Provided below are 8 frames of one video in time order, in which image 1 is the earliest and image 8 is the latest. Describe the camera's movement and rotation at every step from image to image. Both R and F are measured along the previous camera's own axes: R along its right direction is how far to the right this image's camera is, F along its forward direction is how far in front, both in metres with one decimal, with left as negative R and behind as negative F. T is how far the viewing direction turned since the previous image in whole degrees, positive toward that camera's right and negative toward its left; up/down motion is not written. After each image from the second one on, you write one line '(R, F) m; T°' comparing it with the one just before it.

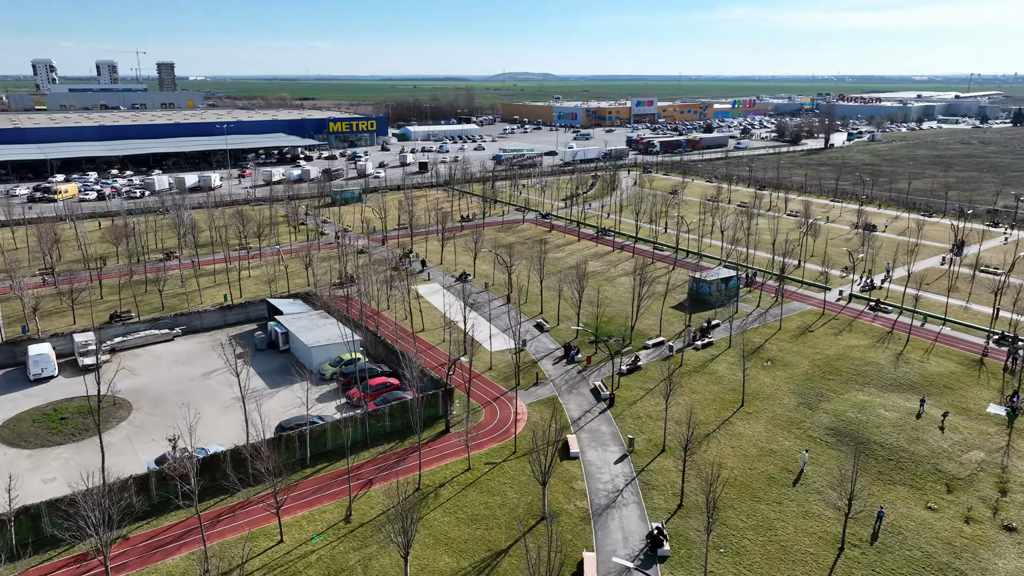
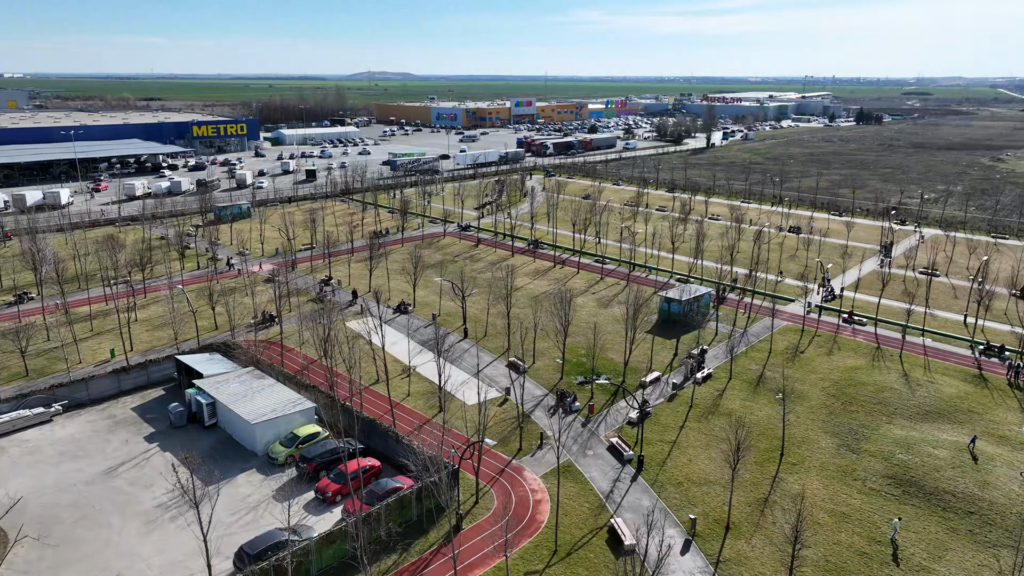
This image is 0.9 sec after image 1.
(-4.4, +6.0) m; +10°
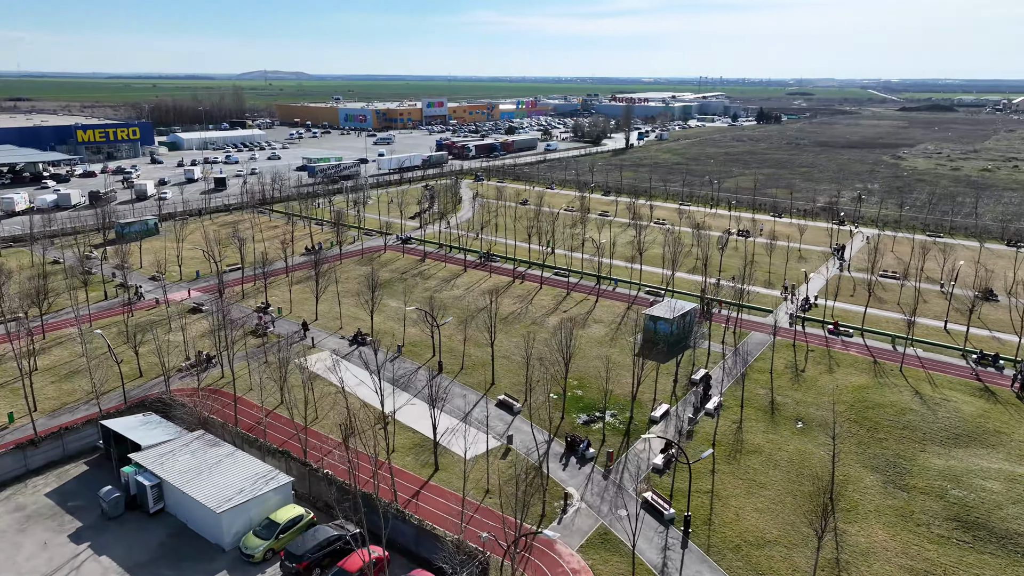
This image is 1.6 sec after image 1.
(-3.3, +4.2) m; +7°
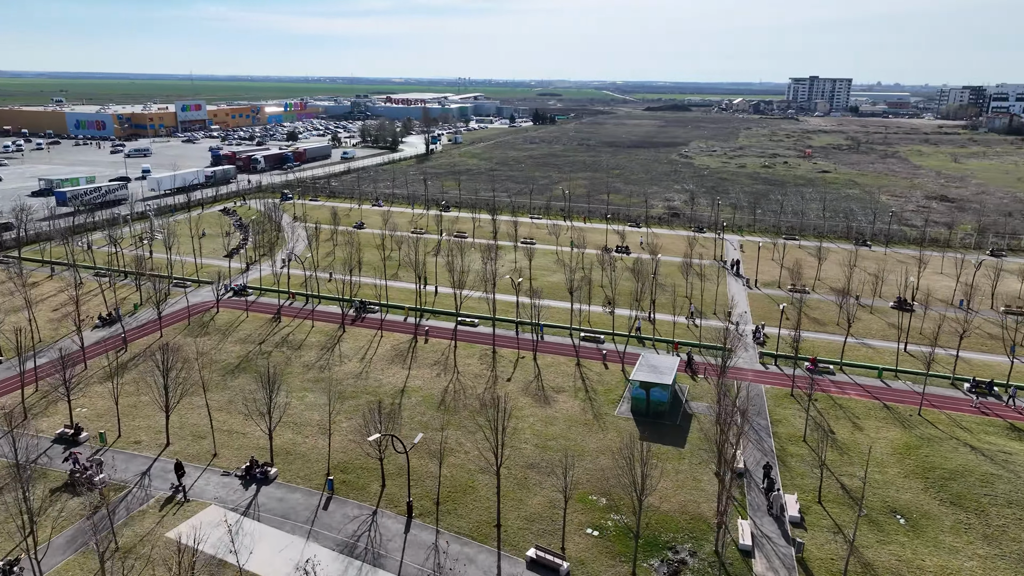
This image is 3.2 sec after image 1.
(-6.9, +10.9) m; +18°
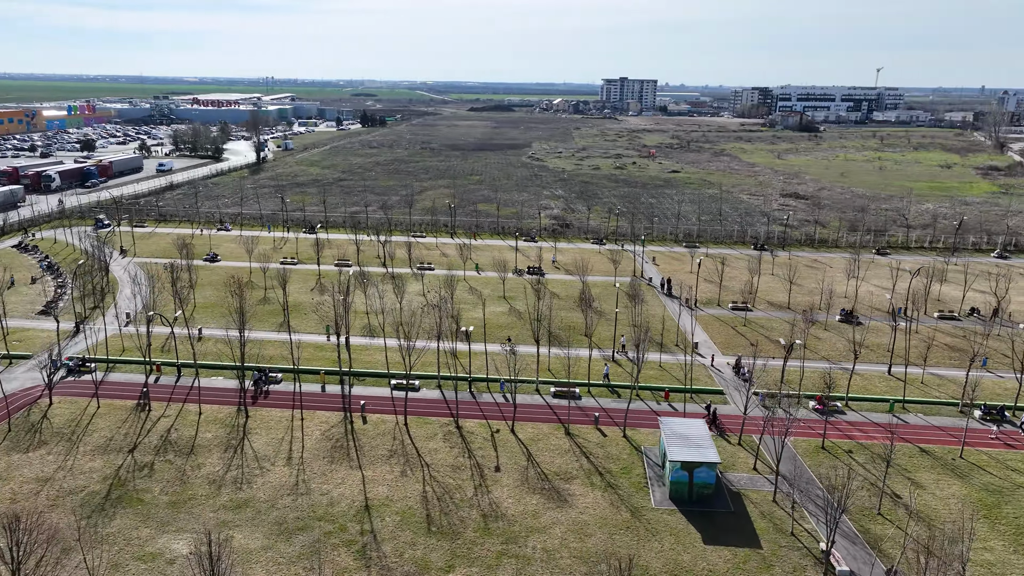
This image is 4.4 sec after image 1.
(-5.5, +8.1) m; +14°
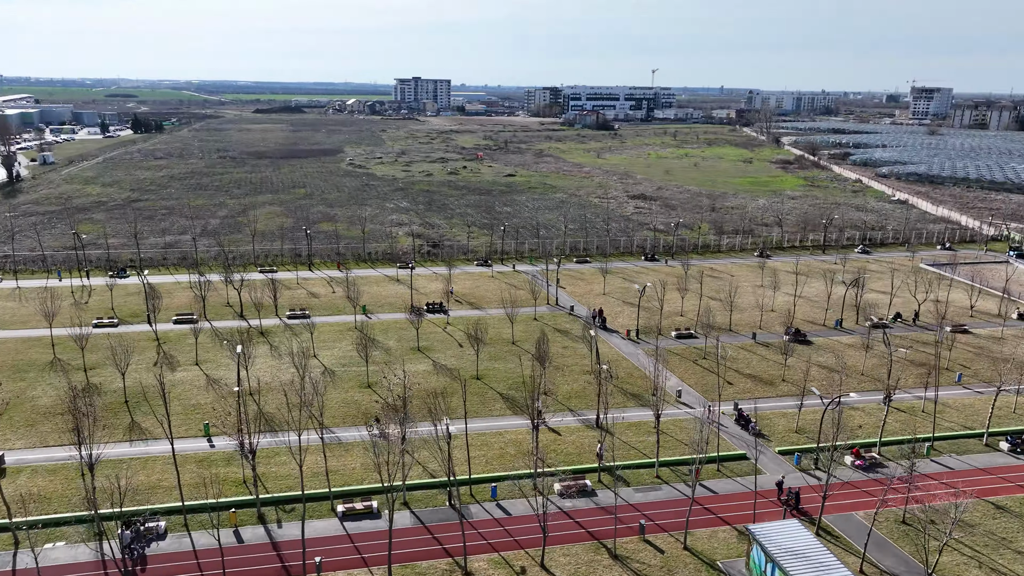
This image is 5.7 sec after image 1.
(-6.1, +9.0) m; +16°
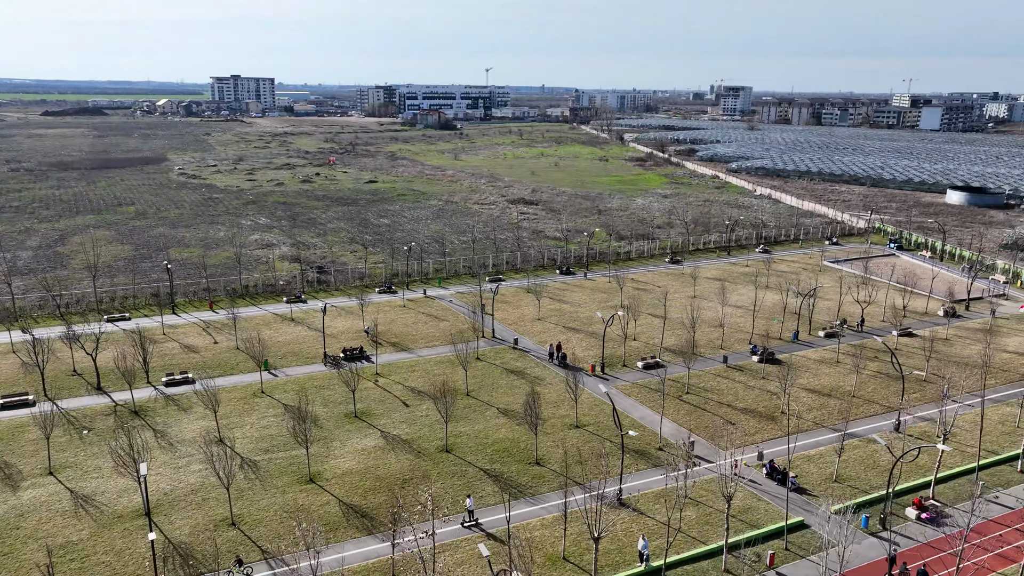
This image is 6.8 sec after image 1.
(-5.1, +7.0) m; +13°
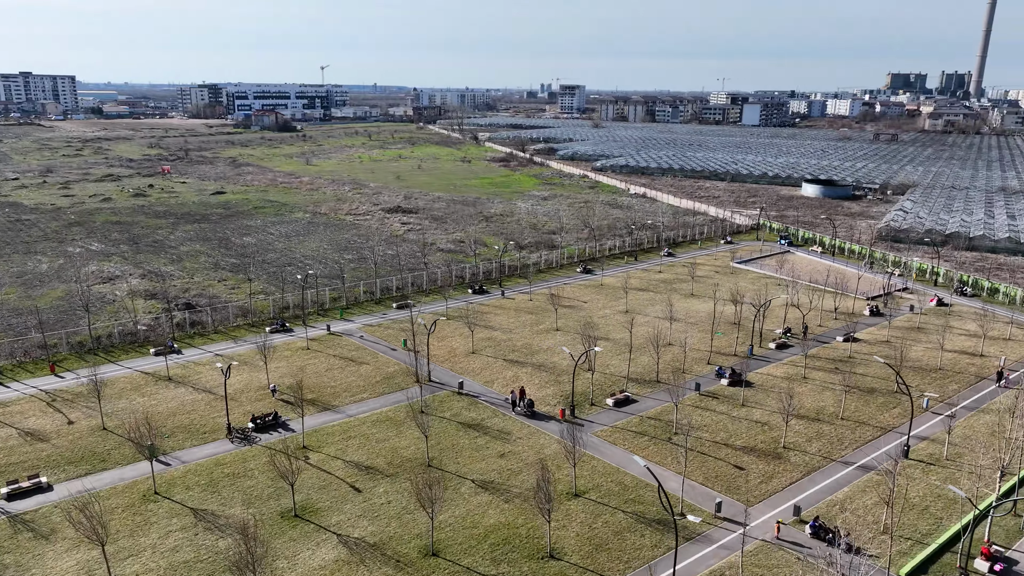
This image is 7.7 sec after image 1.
(-4.4, +6.1) m; +12°
